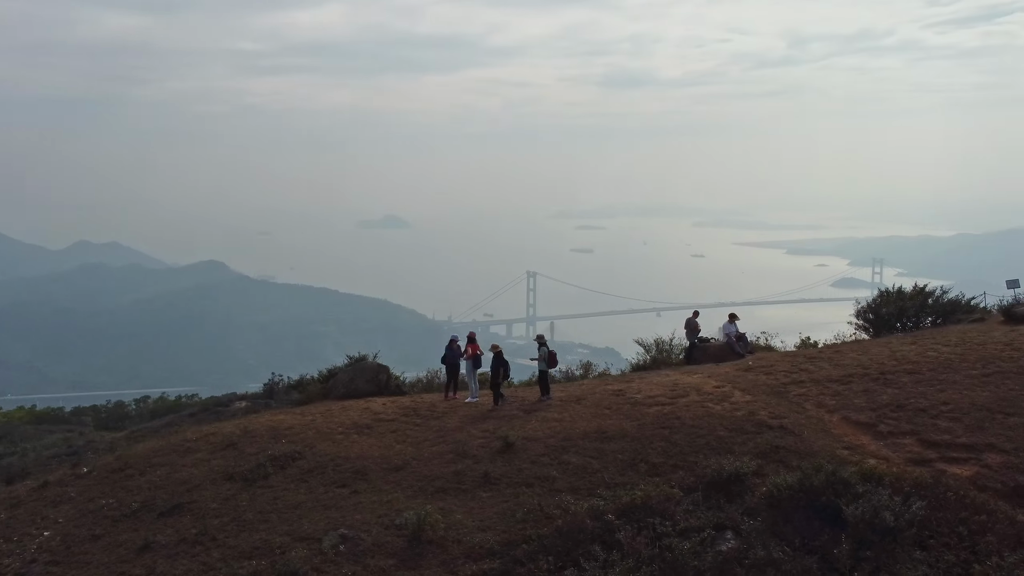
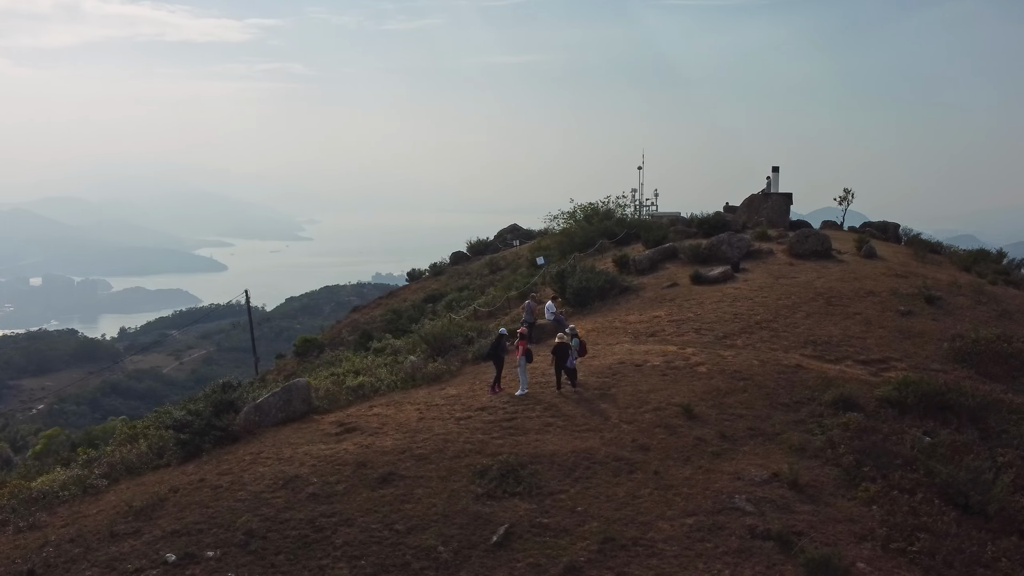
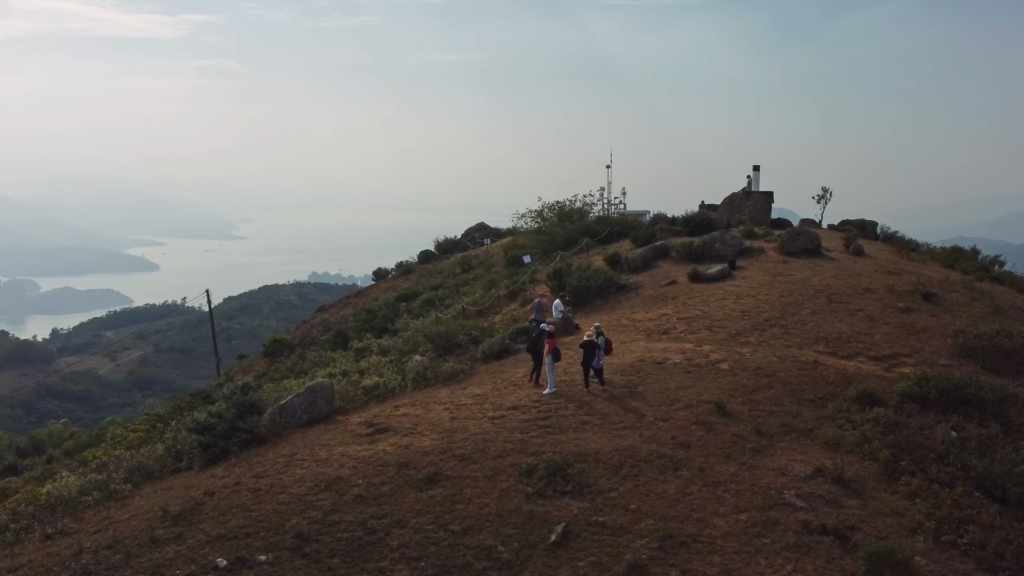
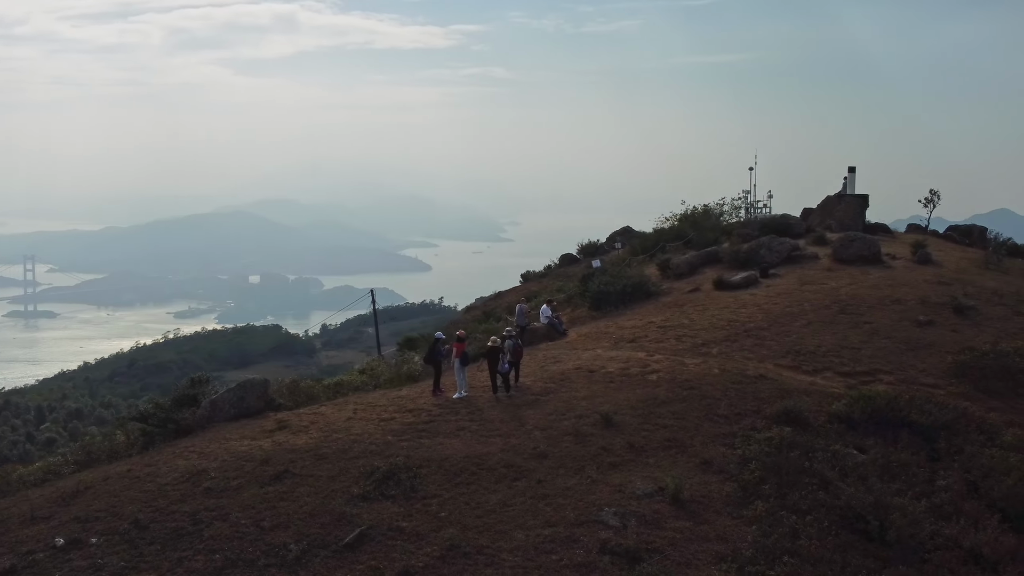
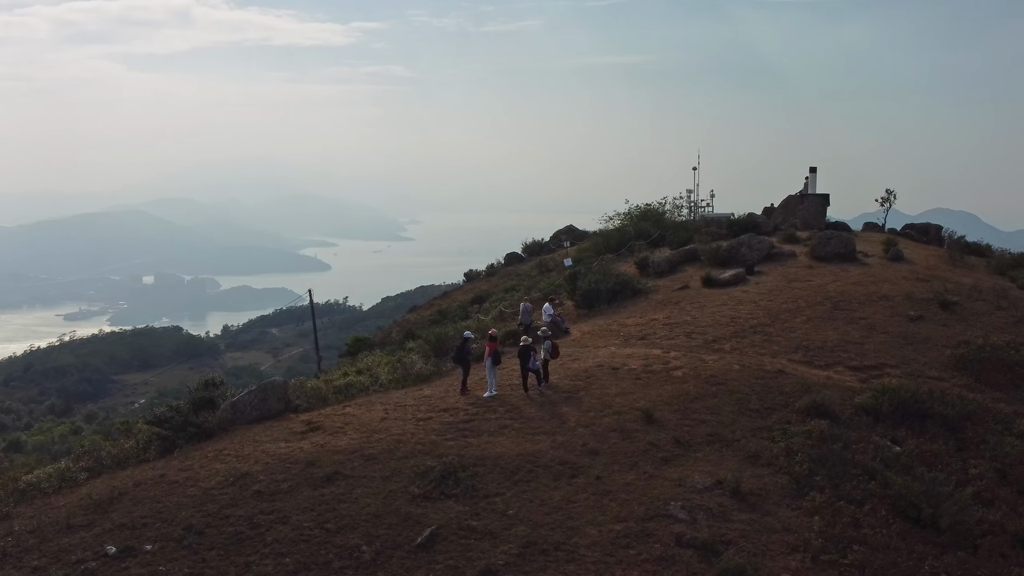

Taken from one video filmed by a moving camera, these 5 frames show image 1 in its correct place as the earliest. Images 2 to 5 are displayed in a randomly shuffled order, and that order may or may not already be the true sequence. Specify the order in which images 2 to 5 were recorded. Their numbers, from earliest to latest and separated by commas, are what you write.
4, 5, 2, 3
